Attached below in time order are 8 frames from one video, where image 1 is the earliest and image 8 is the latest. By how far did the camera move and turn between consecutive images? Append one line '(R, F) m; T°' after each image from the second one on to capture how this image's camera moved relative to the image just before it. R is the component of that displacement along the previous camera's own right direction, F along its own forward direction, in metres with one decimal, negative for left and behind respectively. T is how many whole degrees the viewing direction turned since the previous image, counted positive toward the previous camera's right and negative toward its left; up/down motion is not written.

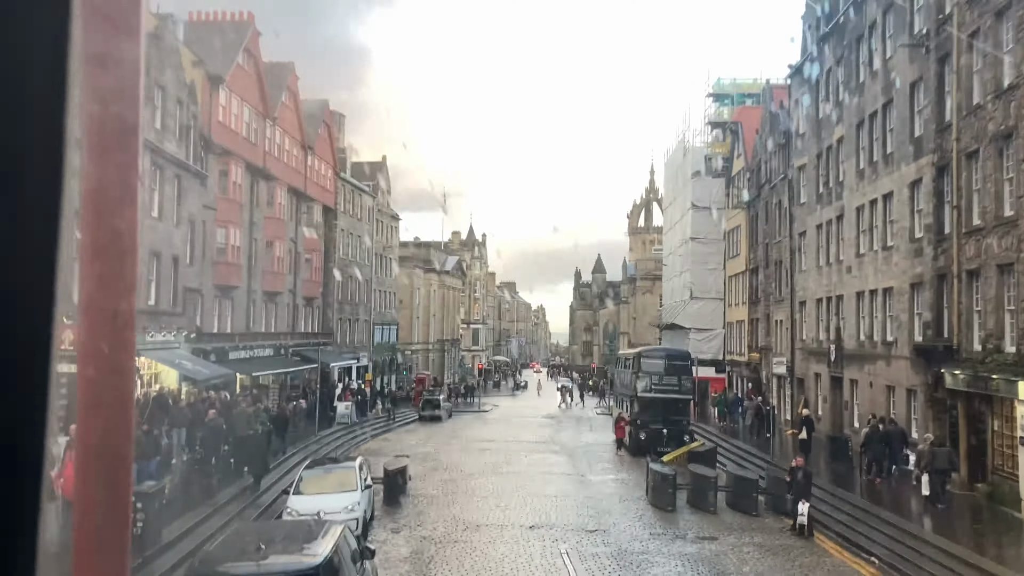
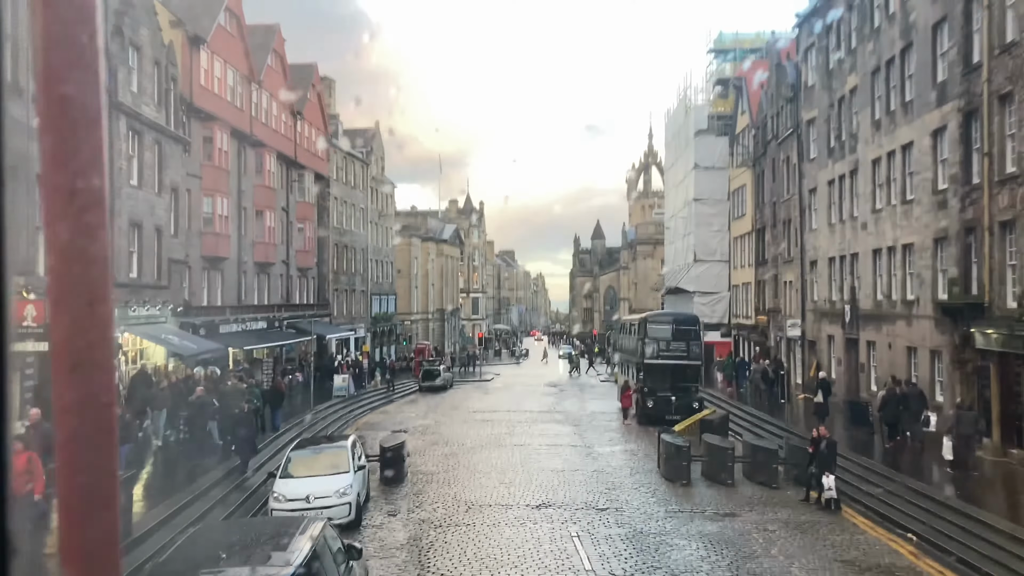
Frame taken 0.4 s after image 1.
(0.0, +1.1) m; 0°
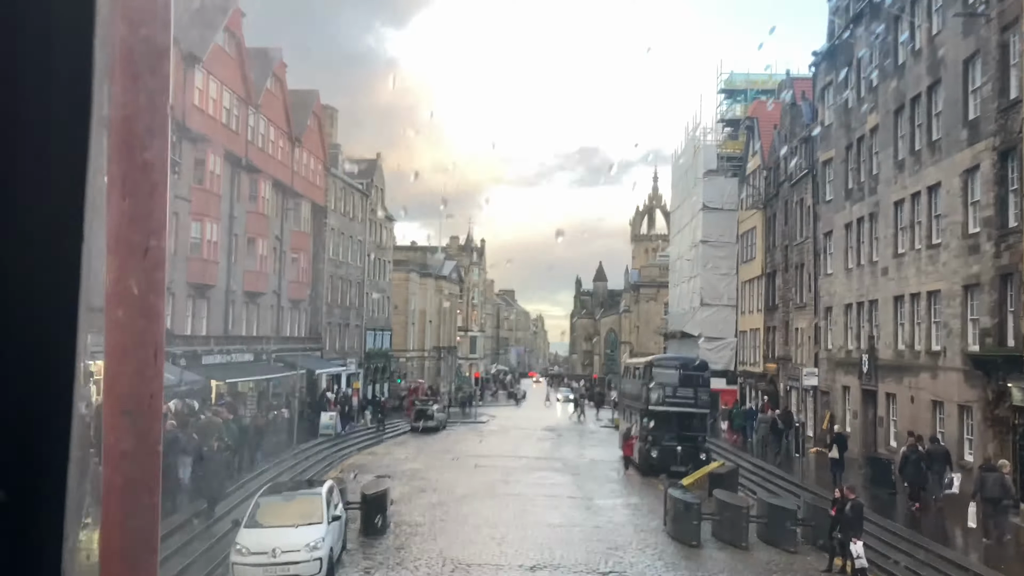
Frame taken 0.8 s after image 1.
(0.0, +1.2) m; 0°
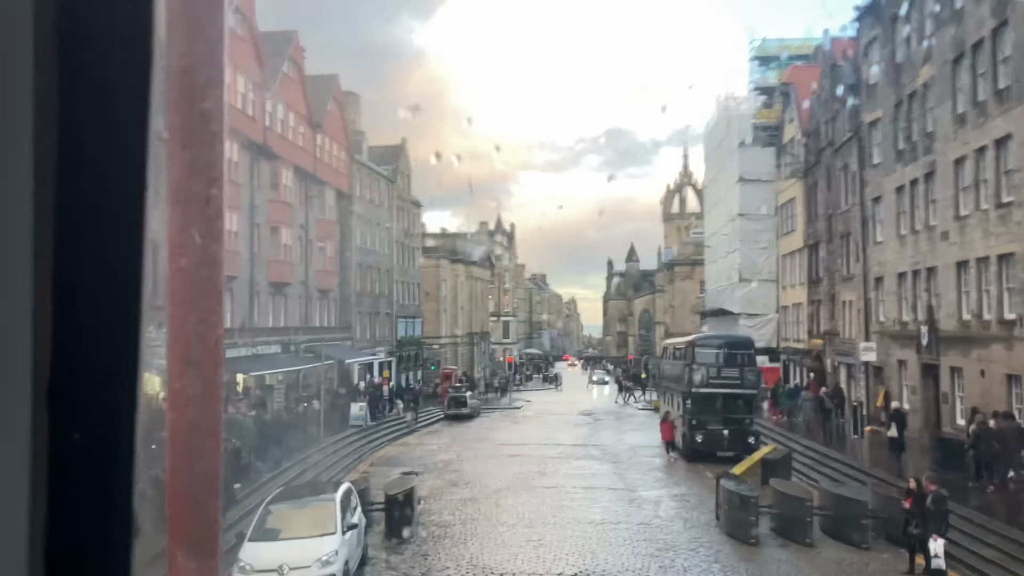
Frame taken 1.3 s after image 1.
(0.0, +1.3) m; -2°
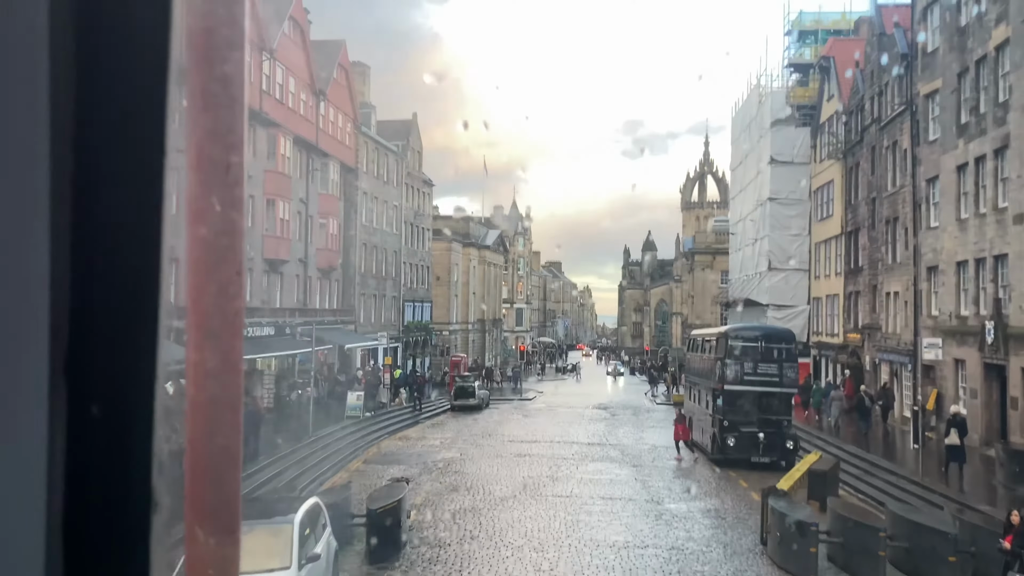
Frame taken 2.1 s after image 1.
(0.0, +2.2) m; -1°
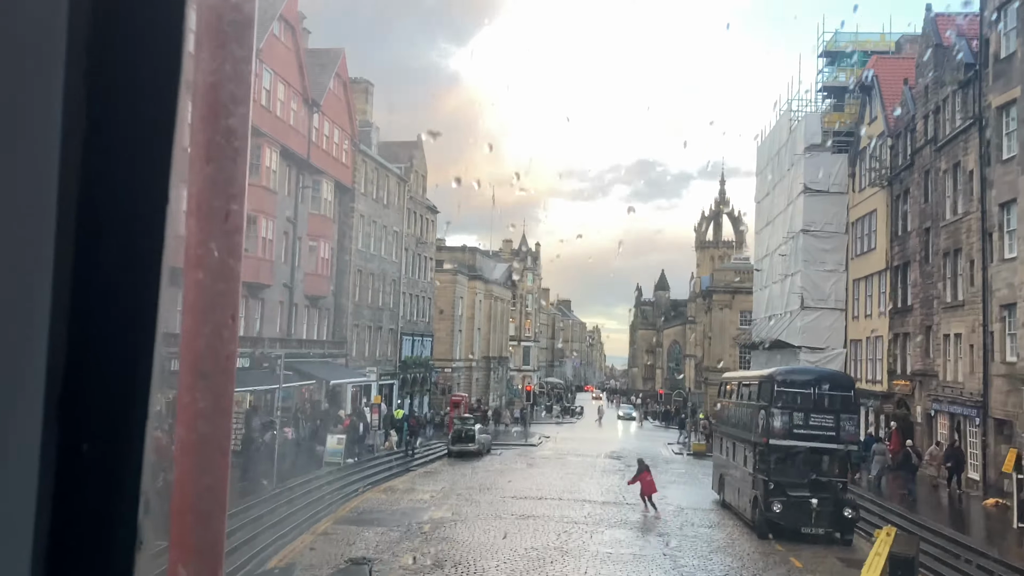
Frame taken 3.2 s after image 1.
(+0.1, +3.0) m; -1°
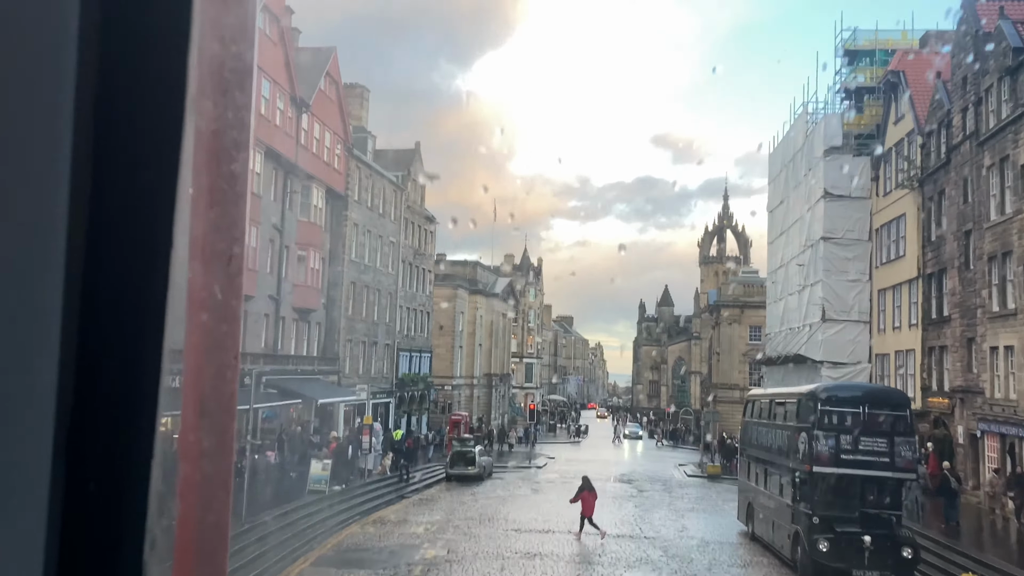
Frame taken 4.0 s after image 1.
(0.0, +2.0) m; 0°
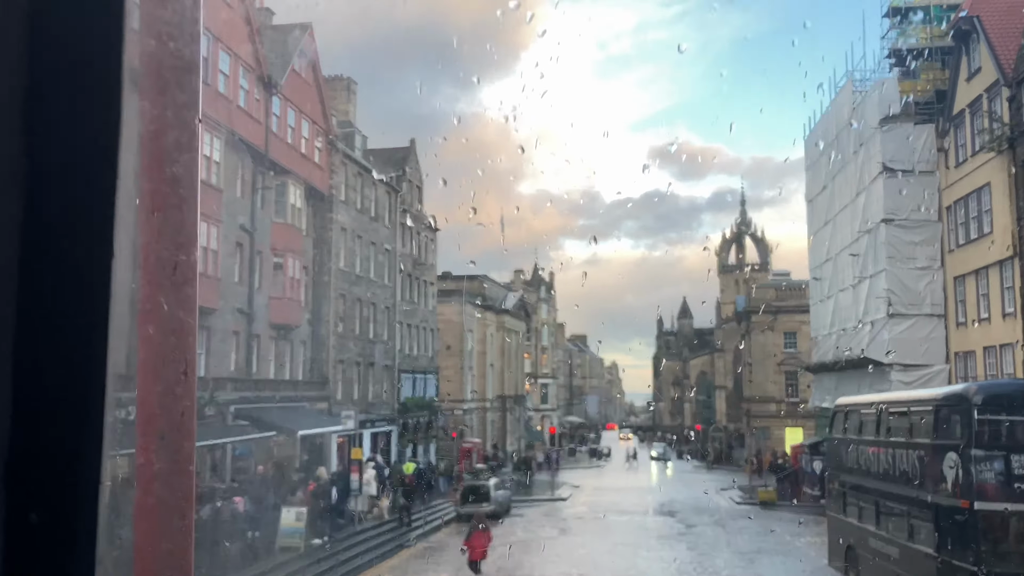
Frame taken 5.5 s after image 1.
(-0.1, +4.2) m; -1°
